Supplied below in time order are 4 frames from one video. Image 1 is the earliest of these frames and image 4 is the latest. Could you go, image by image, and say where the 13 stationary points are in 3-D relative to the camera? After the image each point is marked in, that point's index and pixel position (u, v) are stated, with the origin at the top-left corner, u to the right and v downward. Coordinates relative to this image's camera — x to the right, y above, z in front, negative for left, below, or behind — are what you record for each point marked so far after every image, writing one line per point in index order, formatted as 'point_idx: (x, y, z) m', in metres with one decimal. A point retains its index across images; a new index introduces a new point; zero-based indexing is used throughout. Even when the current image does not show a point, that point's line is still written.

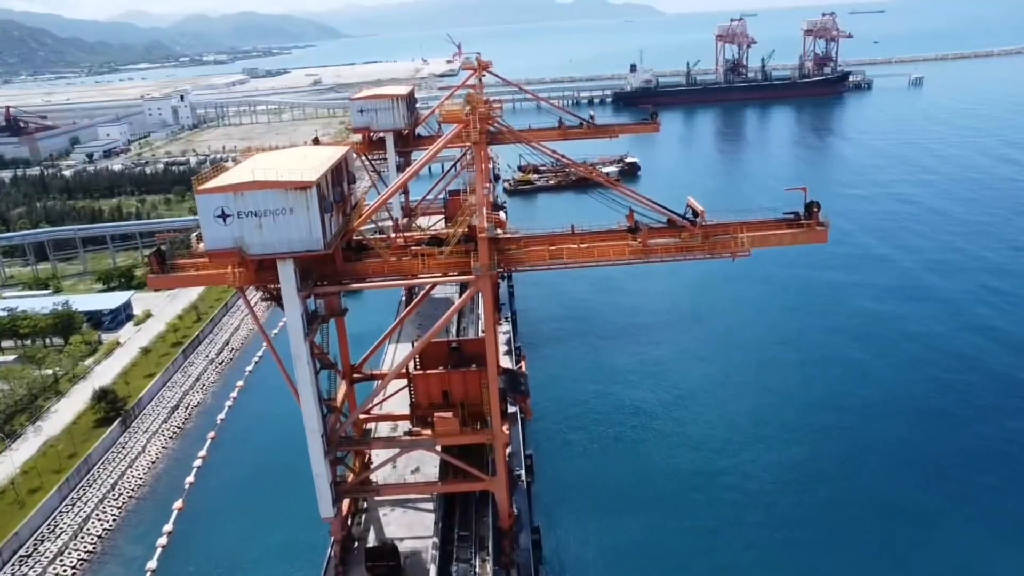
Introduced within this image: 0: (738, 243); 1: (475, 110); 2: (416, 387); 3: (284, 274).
0: (+4.4, +0.9, +15.1) m
1: (-0.7, +3.4, +14.7) m
2: (-2.0, -2.1, +16.1) m
3: (-4.0, +0.2, +13.6) m
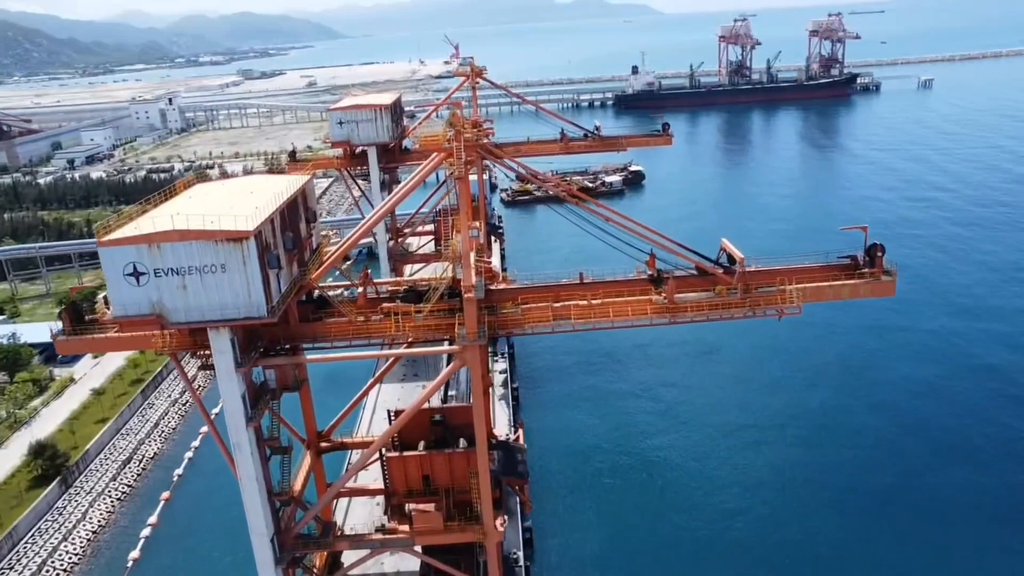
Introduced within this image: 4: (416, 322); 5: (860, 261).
0: (+4.4, -0.1, +12.3) m
1: (-0.8, +2.3, +11.8) m
2: (-2.1, -3.1, +13.2) m
3: (-4.1, -0.8, +10.7) m
4: (-1.5, -0.5, +12.1) m
5: (+5.9, +0.5, +13.0) m
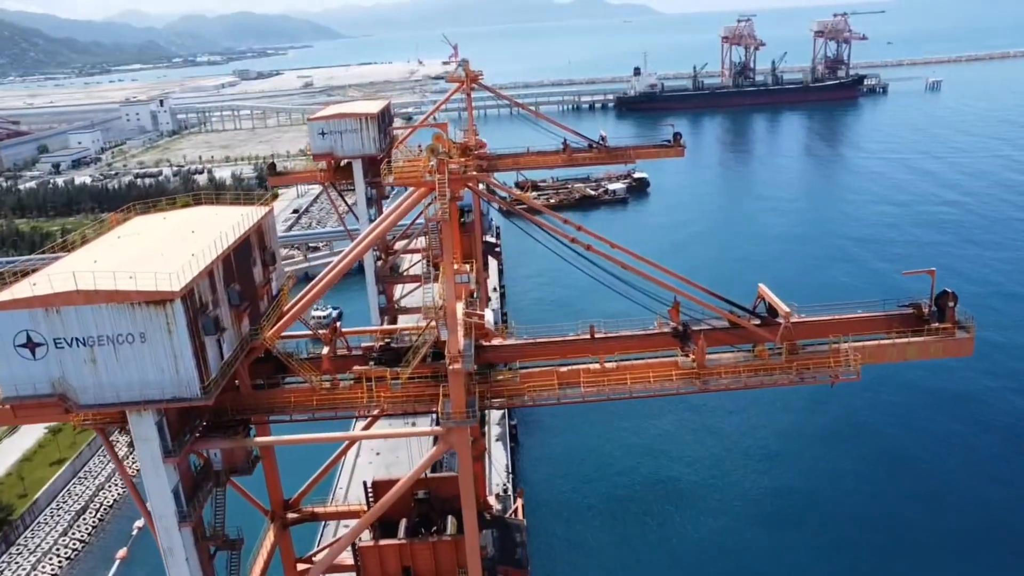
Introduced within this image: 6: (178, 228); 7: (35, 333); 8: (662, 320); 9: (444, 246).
0: (+4.3, -0.9, +10.1) m
1: (-0.9, +1.6, +9.6) m
2: (-2.1, -3.9, +11.1) m
3: (-4.1, -1.6, +8.6) m
4: (-1.5, -1.3, +9.9) m
5: (+5.8, -0.3, +10.8) m
6: (-4.5, +0.8, +10.4) m
7: (-4.9, -0.5, +8.0) m
8: (+2.3, -0.5, +11.6) m
9: (-0.8, +0.6, +9.5) m
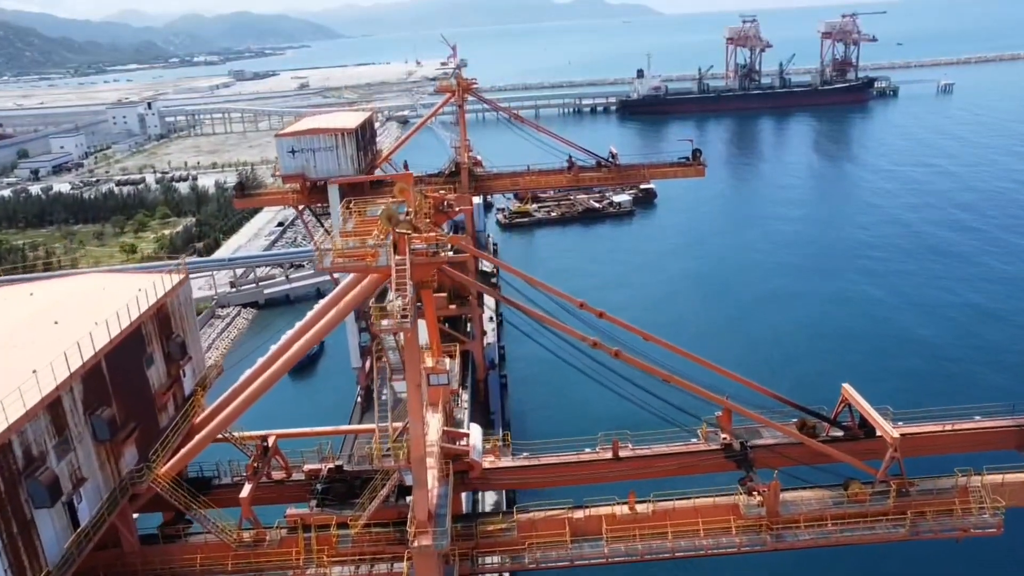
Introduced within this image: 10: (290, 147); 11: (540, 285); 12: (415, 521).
0: (+4.3, -2.0, +7.2) m
1: (-0.9, +0.5, +6.7) m
2: (-2.2, -5.0, +8.1) m
3: (-4.2, -2.6, +5.6) m
4: (-1.6, -2.4, +7.0) m
5: (+5.8, -1.4, +7.9) m
6: (-4.5, -0.2, +7.4) m
7: (-5.0, -1.5, +5.1) m
8: (+2.2, -1.5, +8.7) m
9: (-0.9, -0.5, +6.6) m
10: (-5.7, +3.6, +19.7) m
11: (+0.4, +0.1, +11.1) m
12: (-0.8, -1.8, +6.3) m
